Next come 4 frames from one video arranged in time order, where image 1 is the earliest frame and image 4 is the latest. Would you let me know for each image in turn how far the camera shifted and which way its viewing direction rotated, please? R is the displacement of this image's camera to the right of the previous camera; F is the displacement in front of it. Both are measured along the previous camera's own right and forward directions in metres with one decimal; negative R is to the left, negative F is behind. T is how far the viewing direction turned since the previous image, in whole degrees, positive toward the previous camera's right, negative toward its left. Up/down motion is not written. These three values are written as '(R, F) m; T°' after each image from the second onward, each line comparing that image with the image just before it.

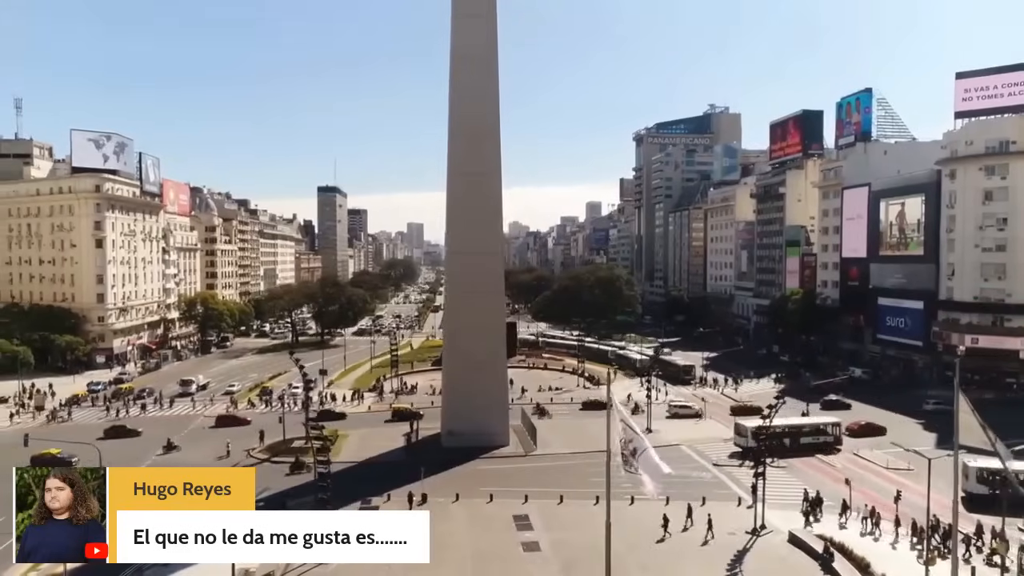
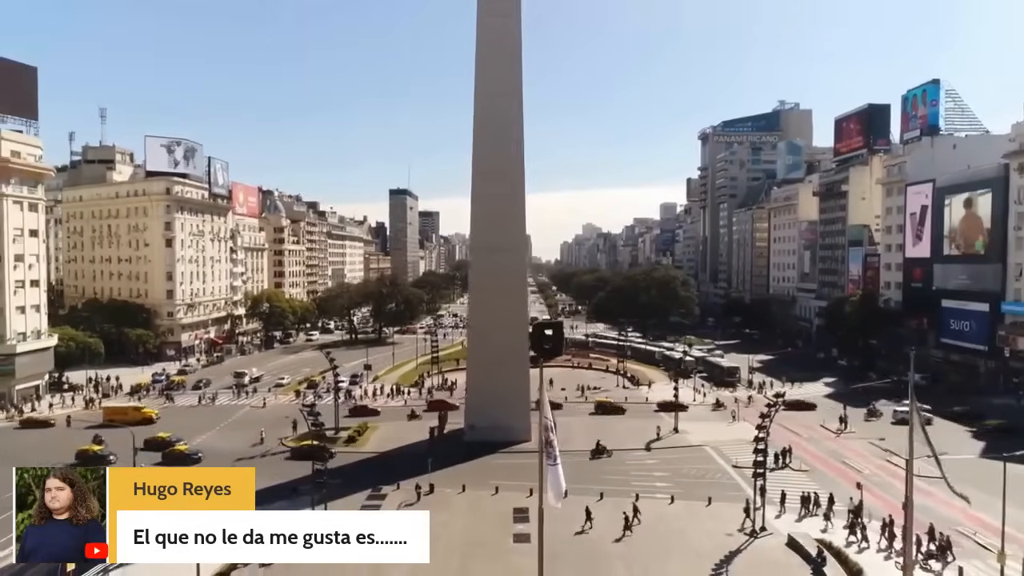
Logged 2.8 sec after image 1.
(+3.5, -0.2) m; -6°
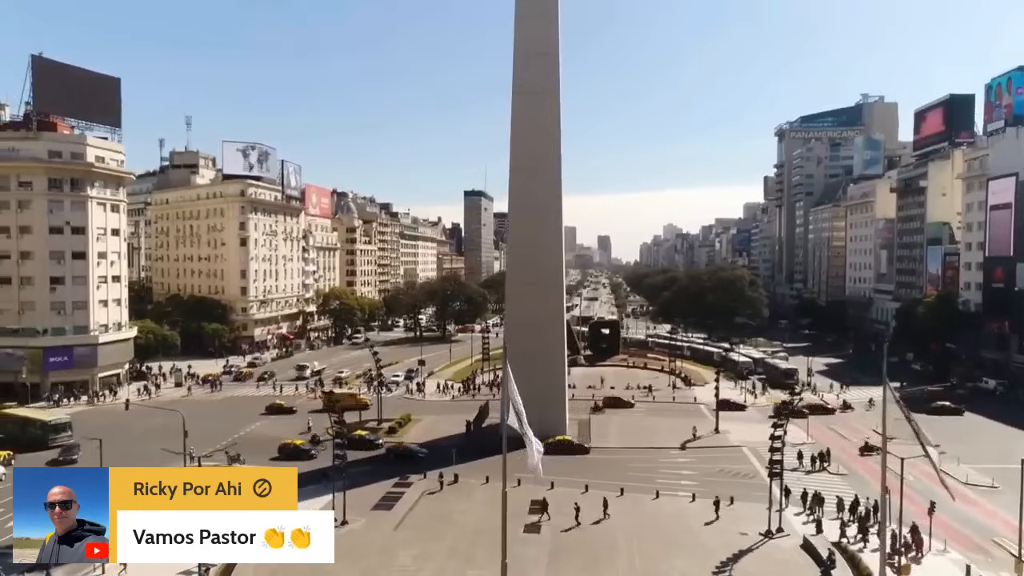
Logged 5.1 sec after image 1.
(+2.9, -0.2) m; -7°
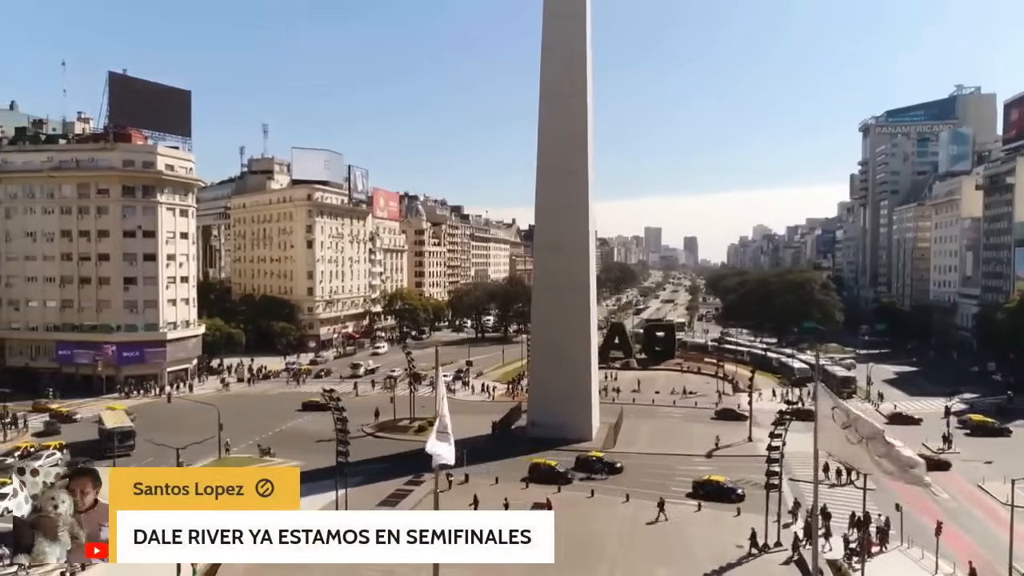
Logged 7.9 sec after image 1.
(+3.9, +0.2) m; -7°
